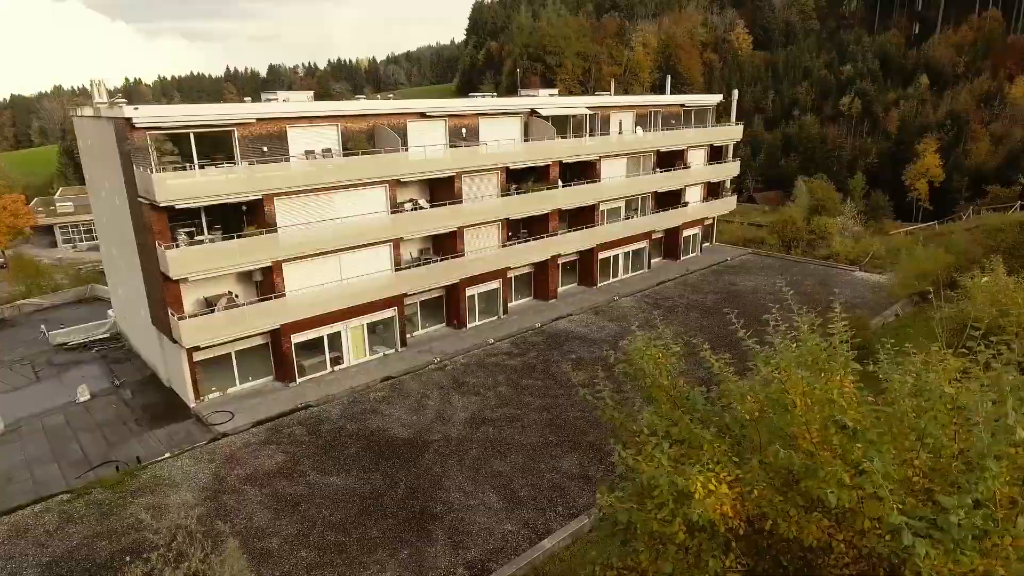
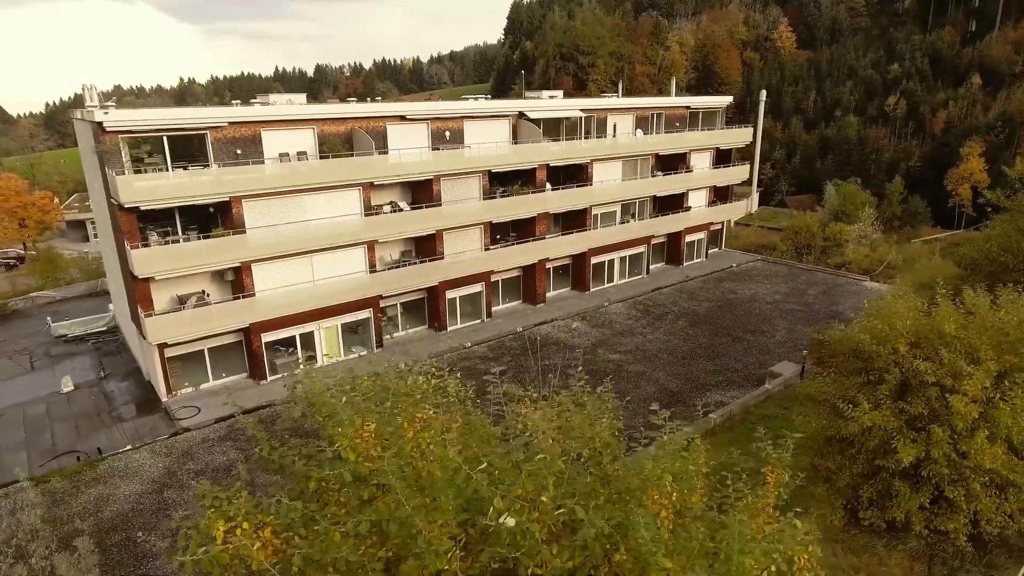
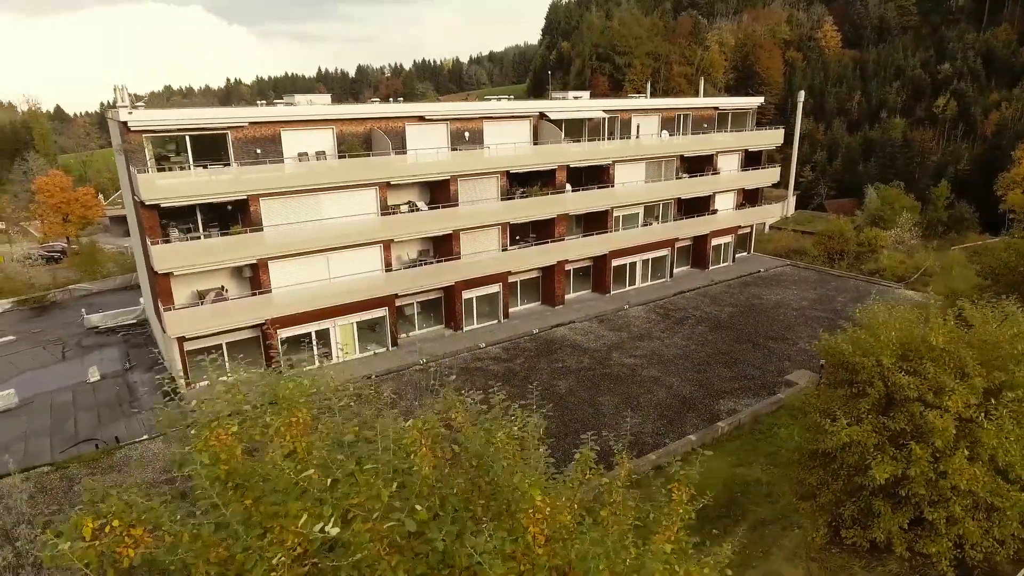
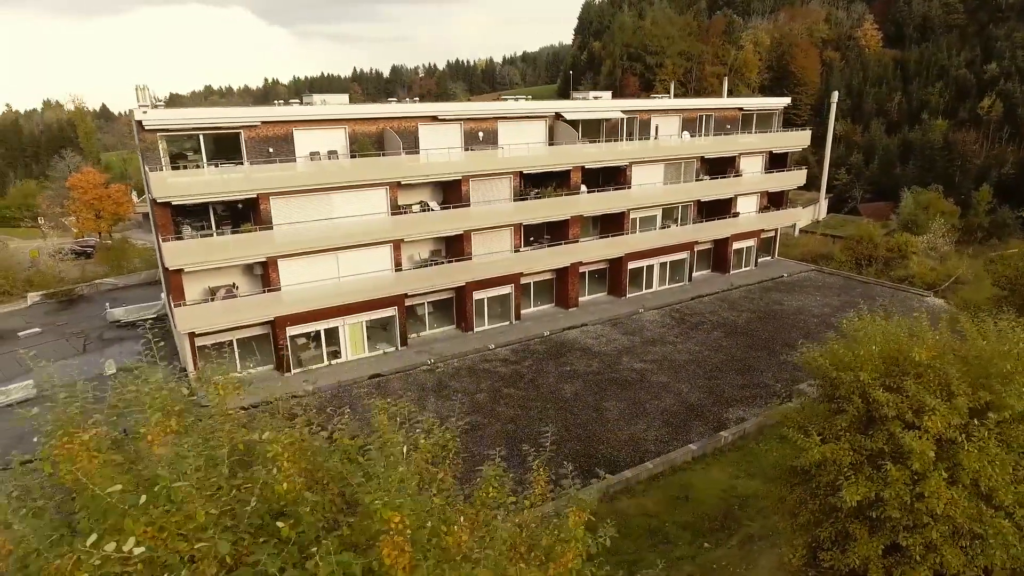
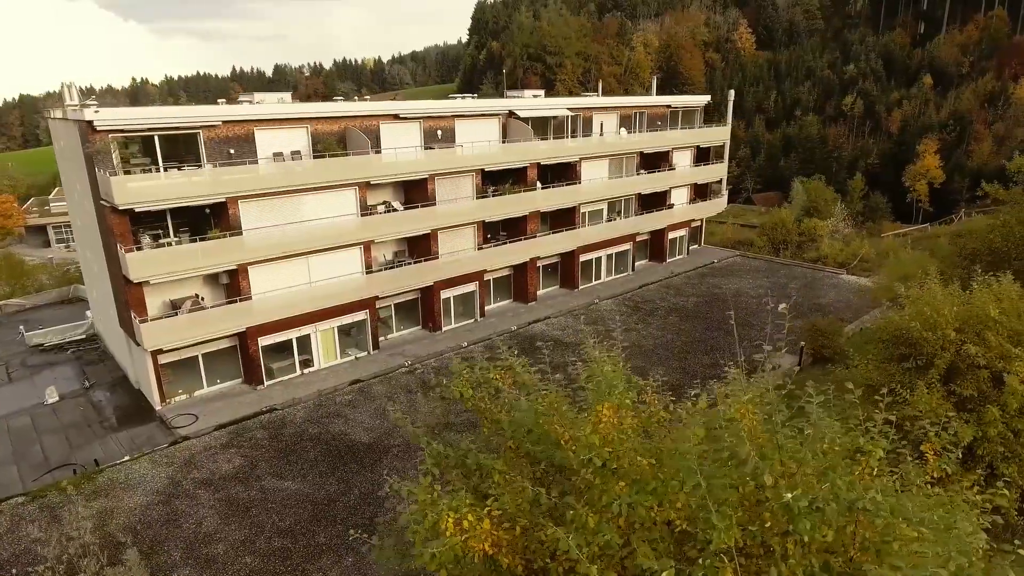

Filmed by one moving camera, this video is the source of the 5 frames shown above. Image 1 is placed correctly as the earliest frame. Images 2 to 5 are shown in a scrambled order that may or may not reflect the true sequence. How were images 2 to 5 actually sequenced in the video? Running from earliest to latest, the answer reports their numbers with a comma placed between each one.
5, 2, 3, 4
